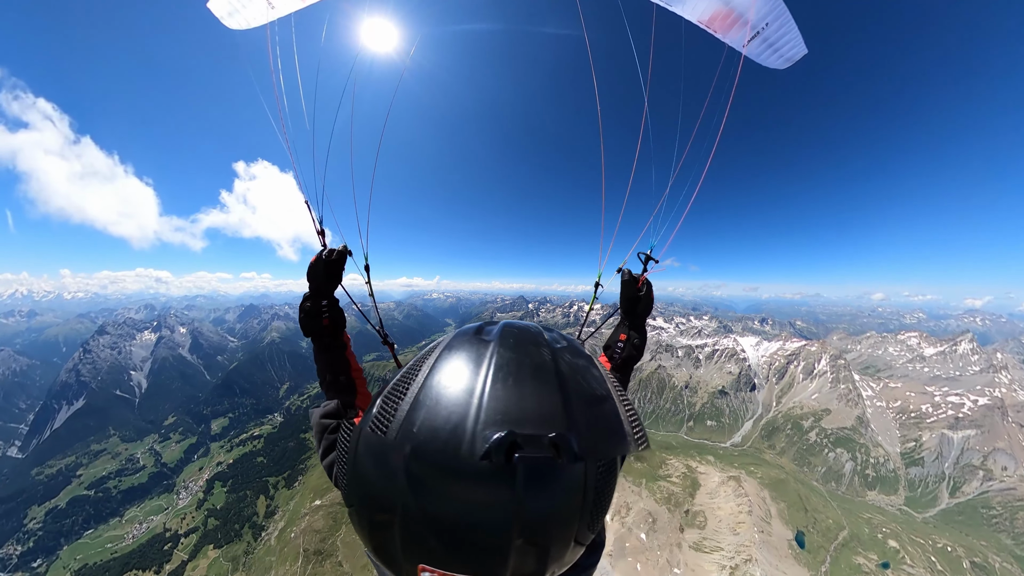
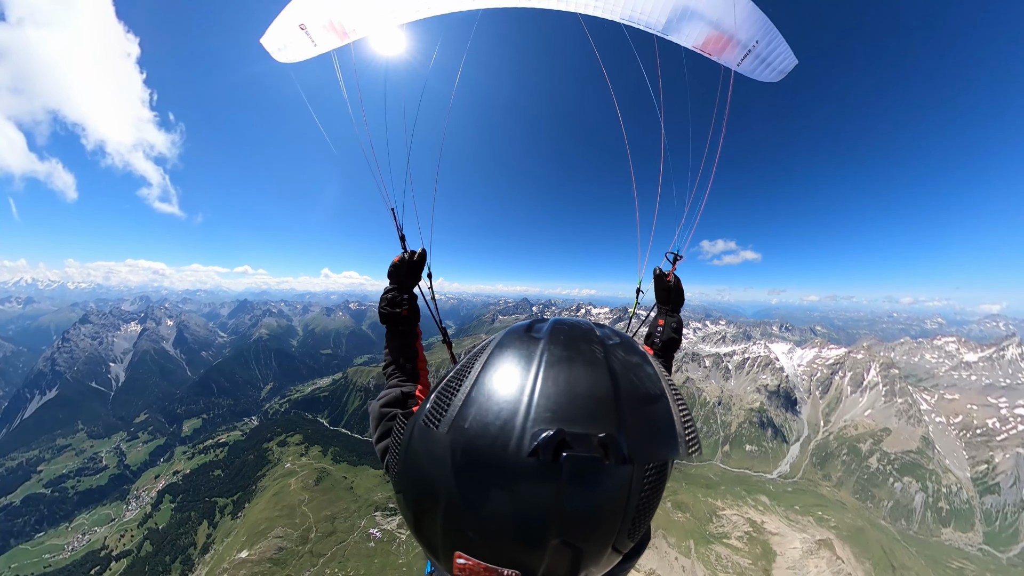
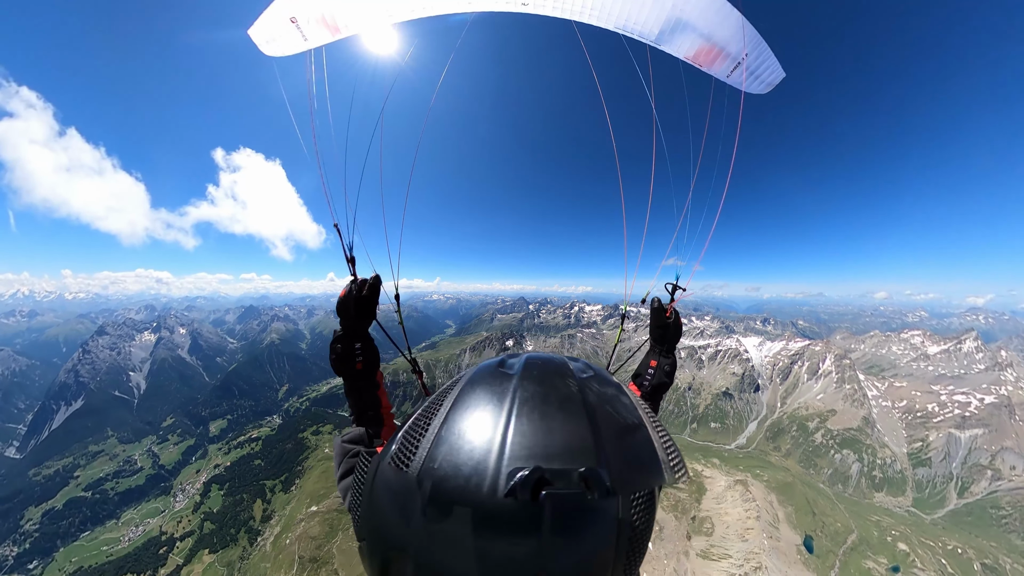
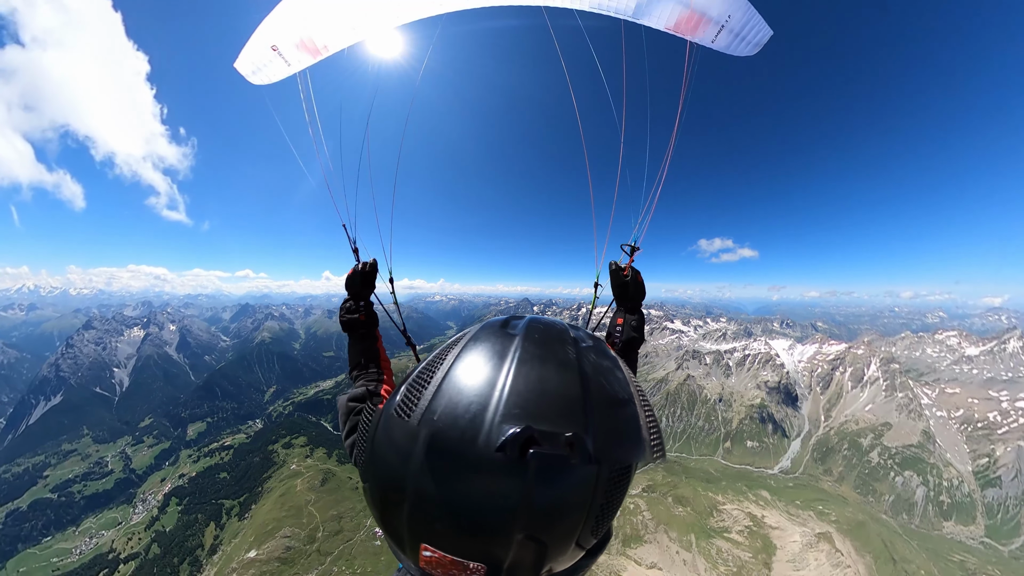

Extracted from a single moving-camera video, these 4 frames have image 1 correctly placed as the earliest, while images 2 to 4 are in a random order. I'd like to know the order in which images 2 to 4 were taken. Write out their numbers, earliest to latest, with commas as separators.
3, 4, 2
